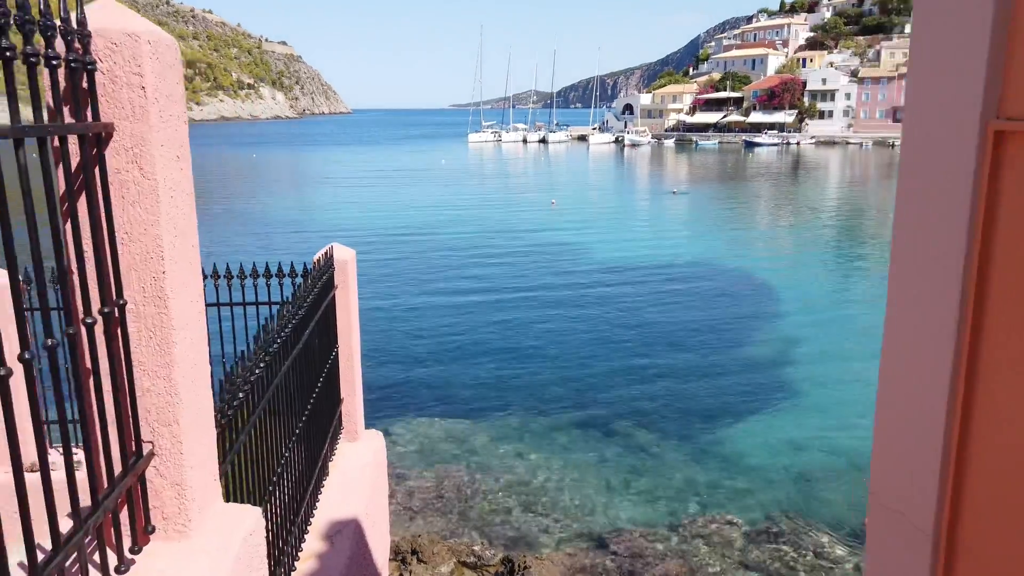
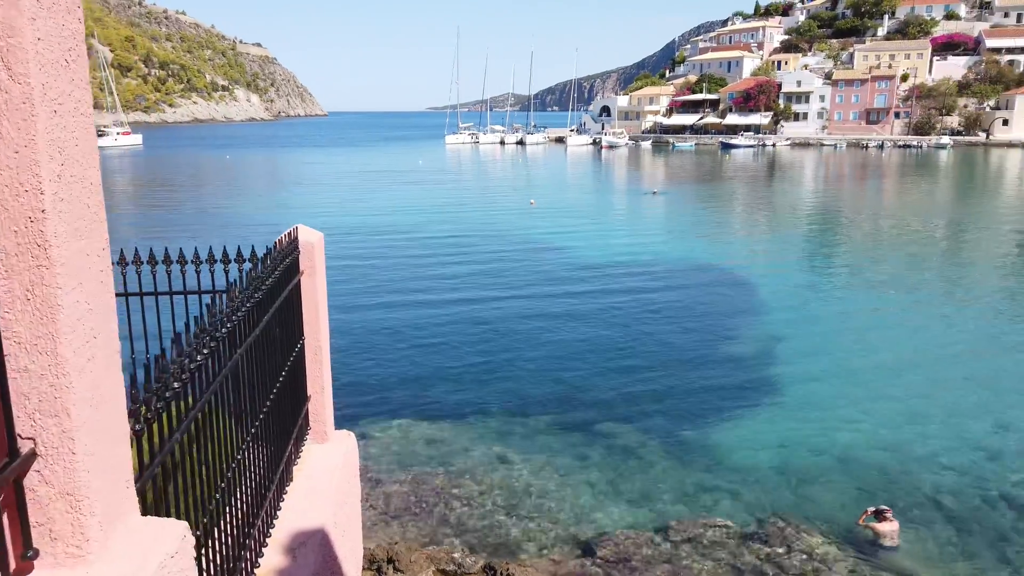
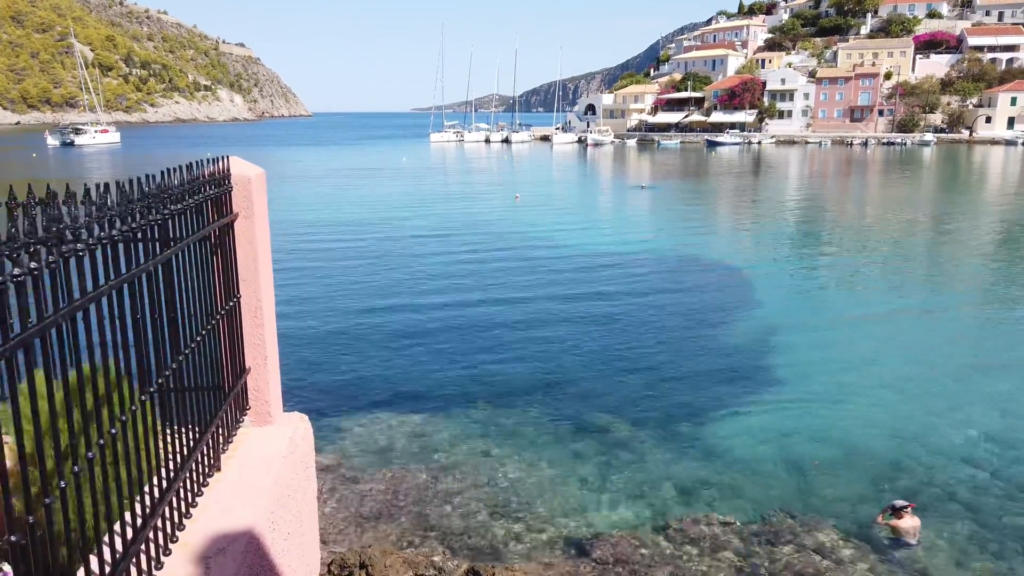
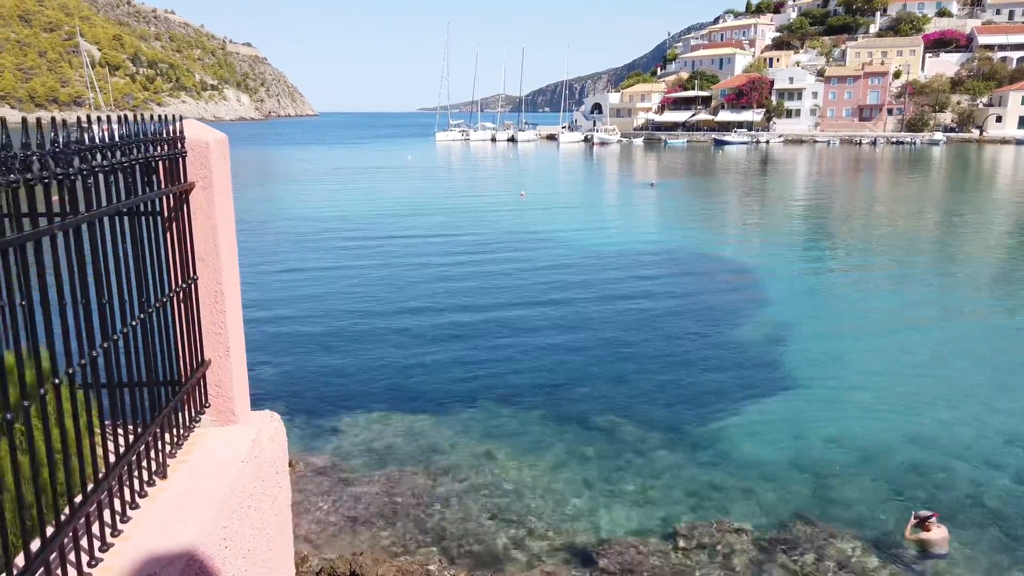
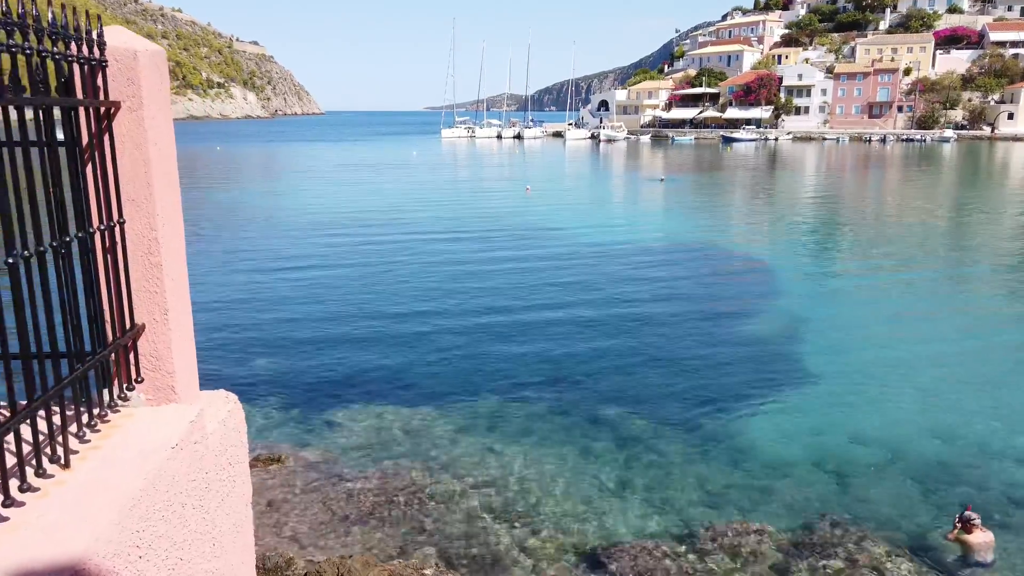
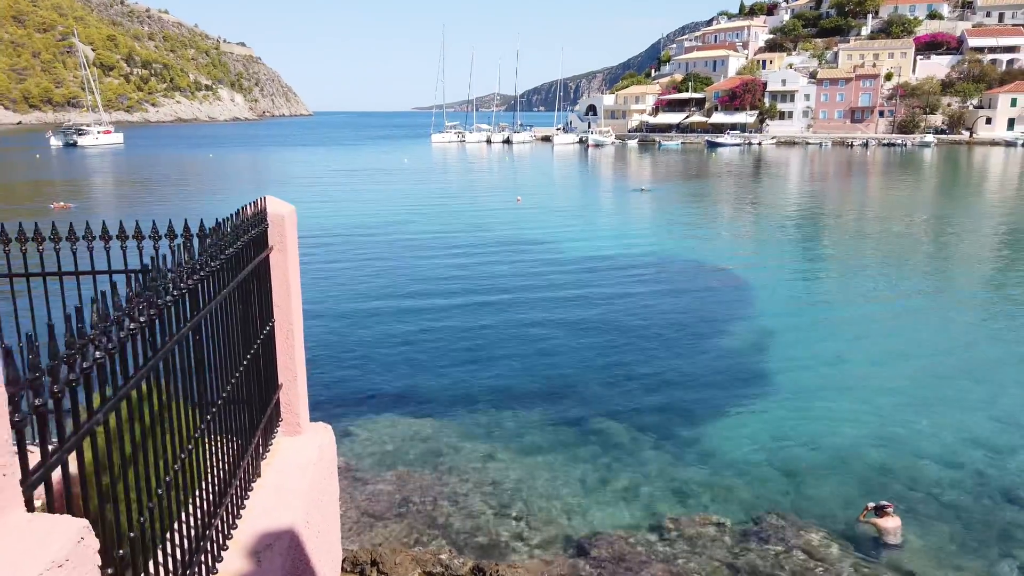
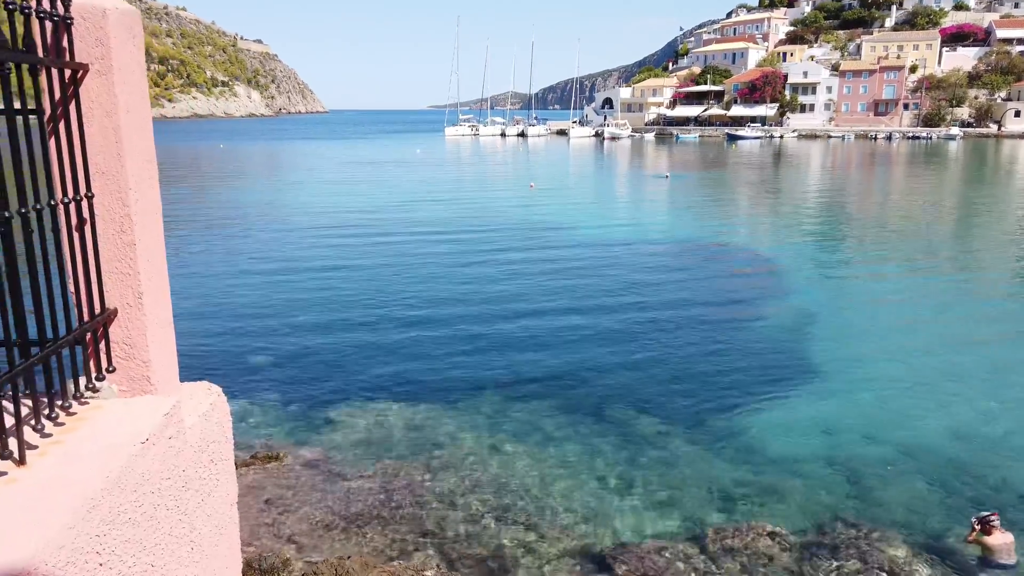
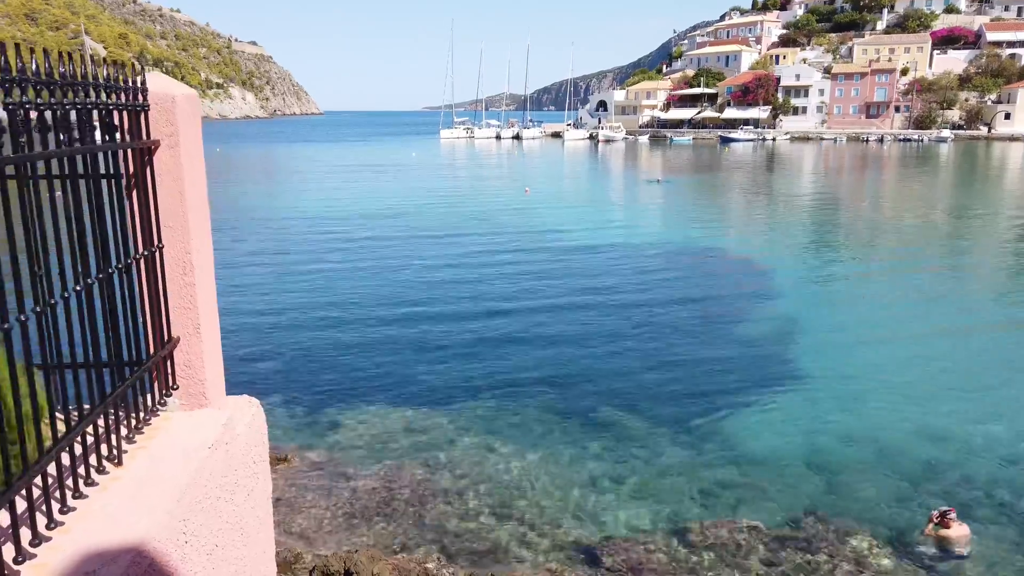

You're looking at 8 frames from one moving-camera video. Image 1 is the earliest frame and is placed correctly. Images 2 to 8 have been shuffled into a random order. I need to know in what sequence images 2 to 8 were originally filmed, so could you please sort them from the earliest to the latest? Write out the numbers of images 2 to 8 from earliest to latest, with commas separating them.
2, 6, 3, 4, 8, 5, 7
